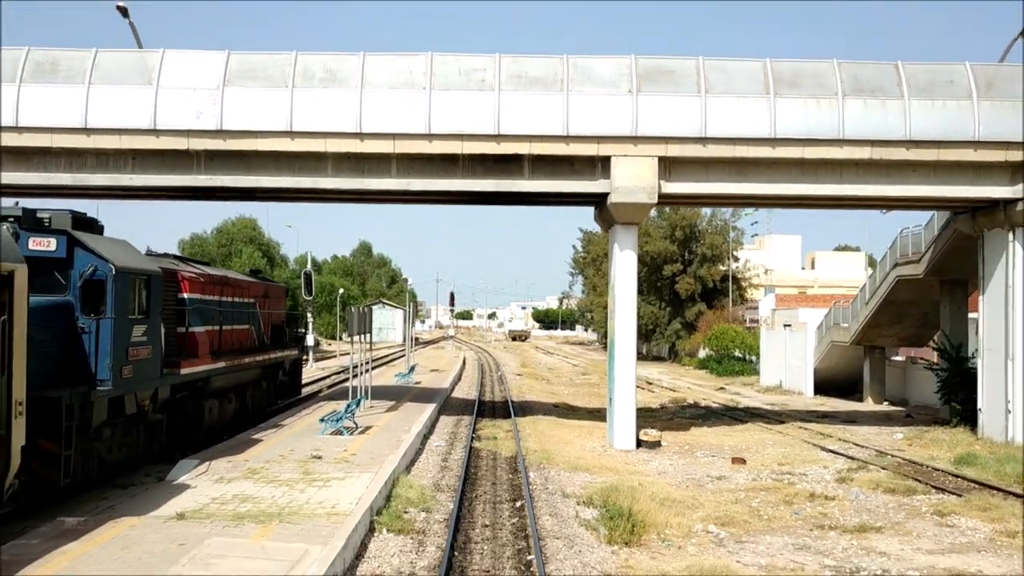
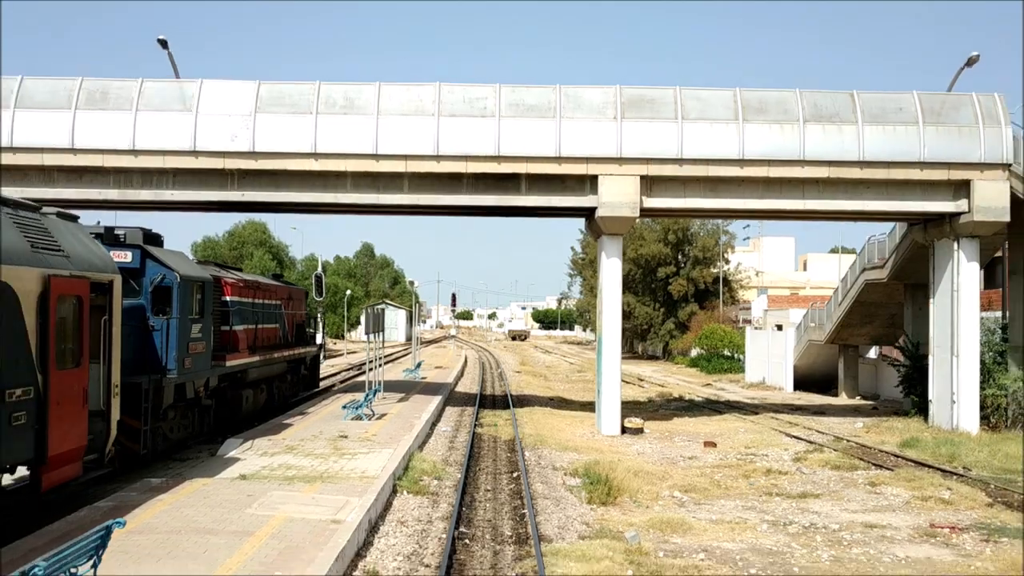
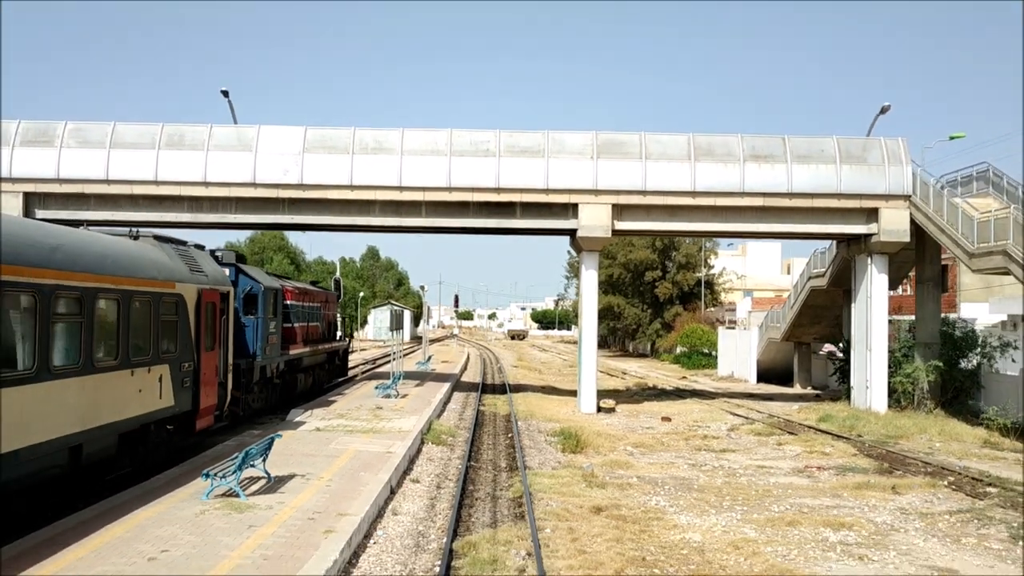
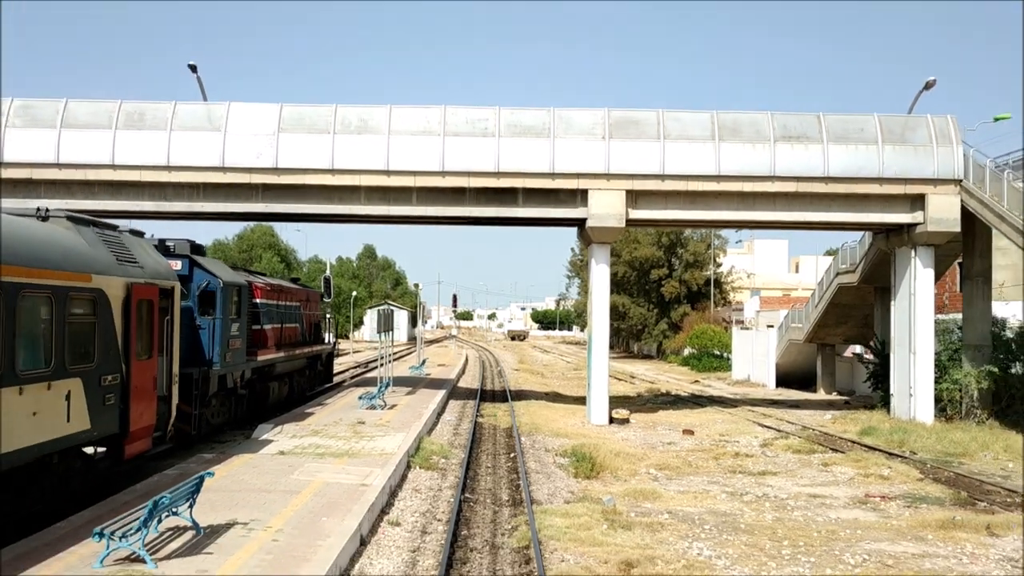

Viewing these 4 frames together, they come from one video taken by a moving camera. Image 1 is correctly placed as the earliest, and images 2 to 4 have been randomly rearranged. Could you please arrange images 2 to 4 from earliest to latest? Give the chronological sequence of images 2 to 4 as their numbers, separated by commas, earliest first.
2, 4, 3
